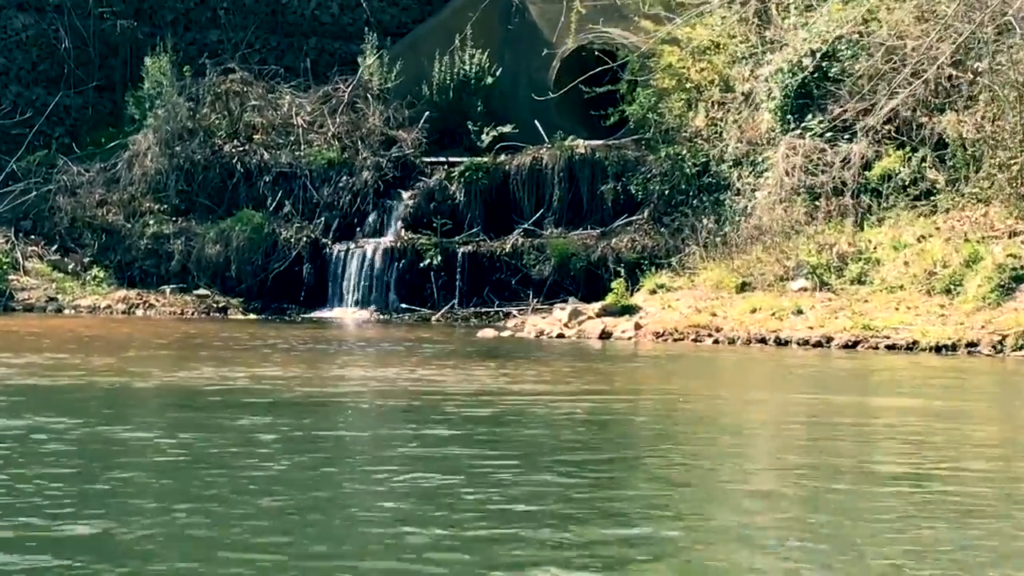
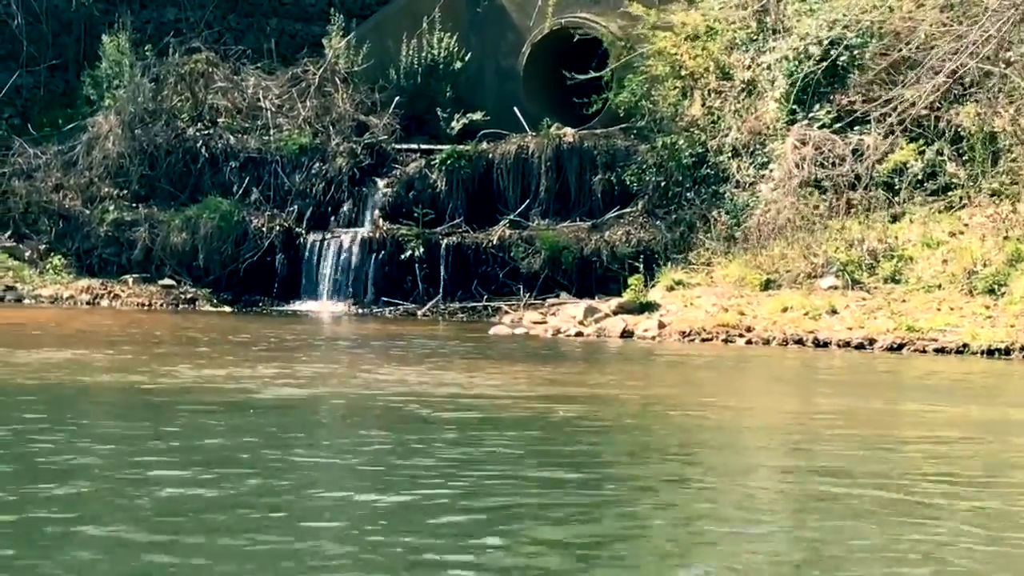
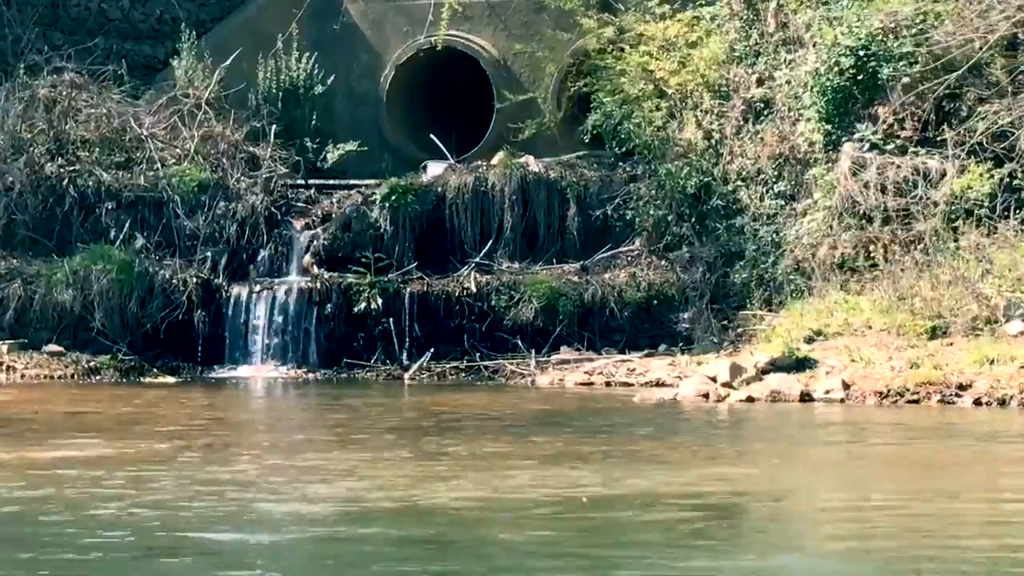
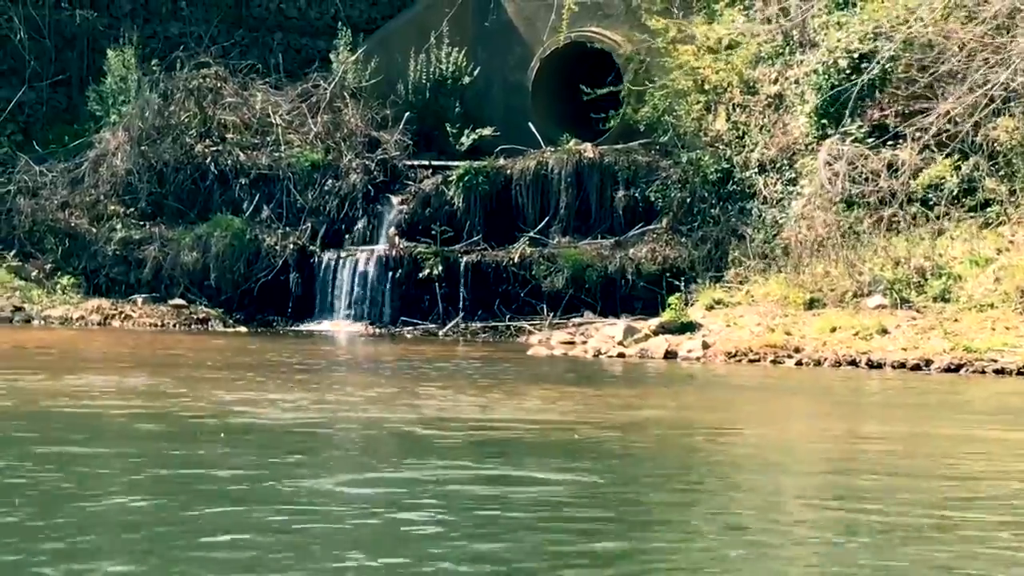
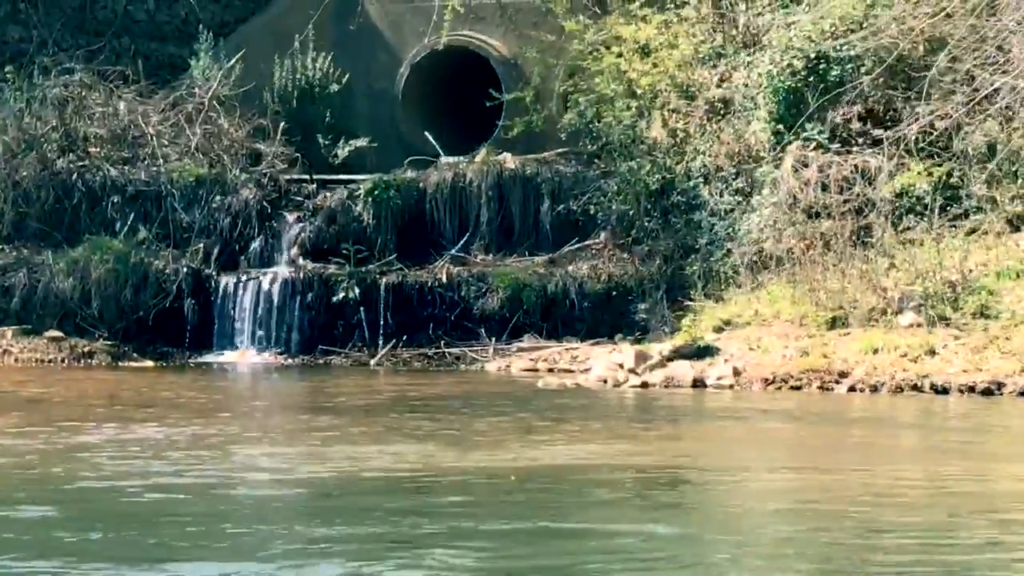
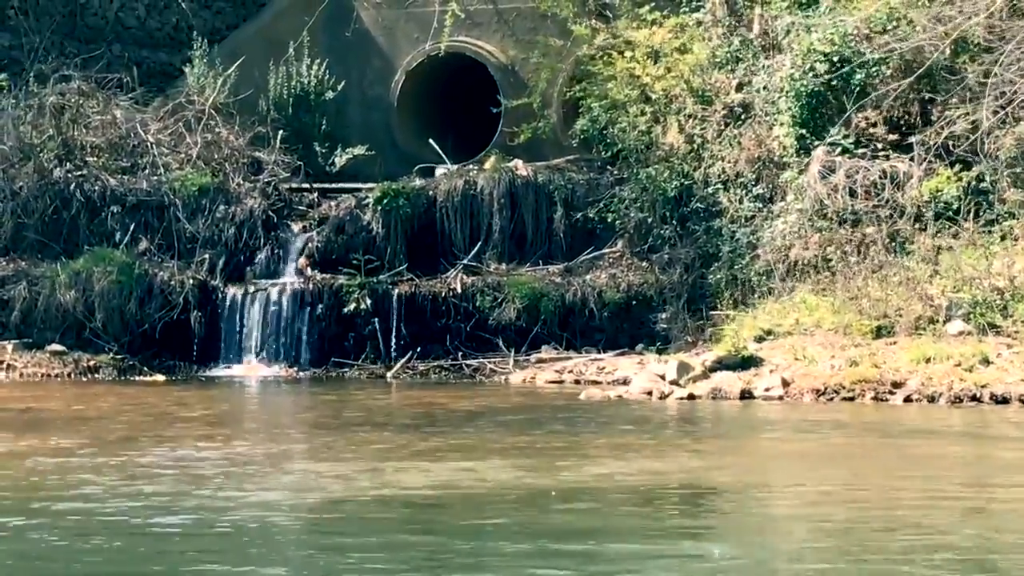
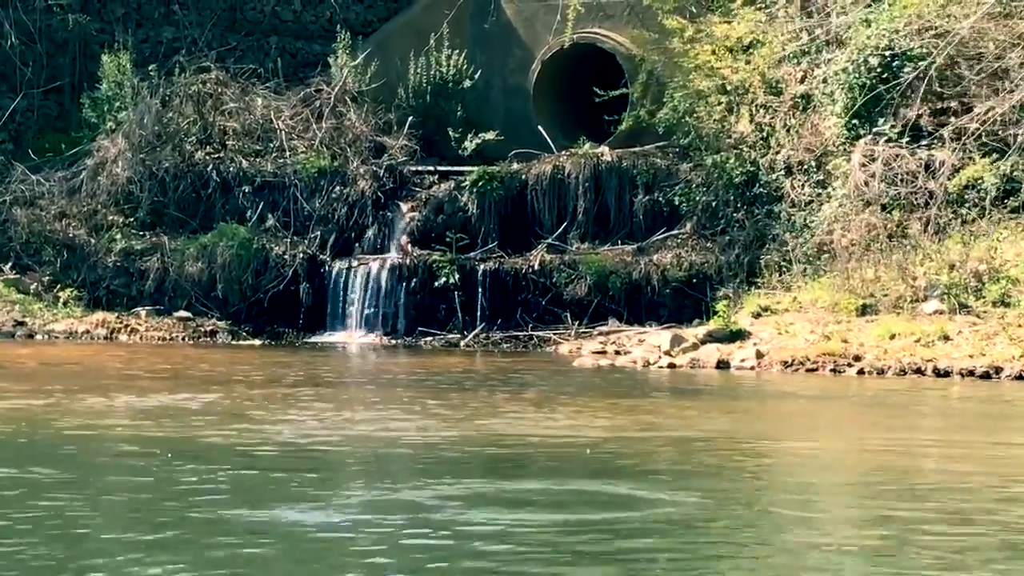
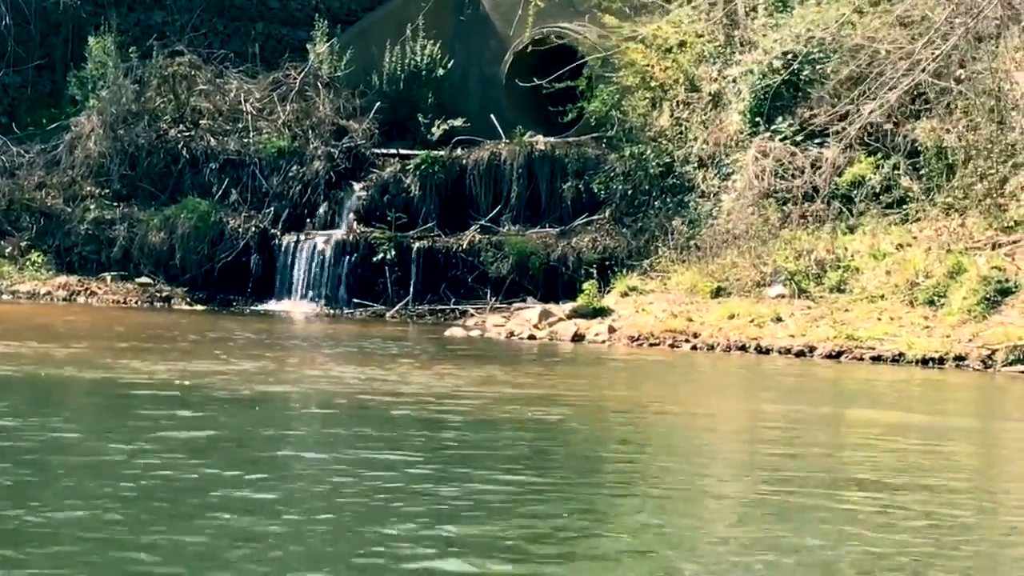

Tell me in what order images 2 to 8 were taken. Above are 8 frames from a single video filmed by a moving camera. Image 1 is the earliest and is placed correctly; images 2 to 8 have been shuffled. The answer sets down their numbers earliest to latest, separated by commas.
8, 2, 4, 7, 5, 6, 3
